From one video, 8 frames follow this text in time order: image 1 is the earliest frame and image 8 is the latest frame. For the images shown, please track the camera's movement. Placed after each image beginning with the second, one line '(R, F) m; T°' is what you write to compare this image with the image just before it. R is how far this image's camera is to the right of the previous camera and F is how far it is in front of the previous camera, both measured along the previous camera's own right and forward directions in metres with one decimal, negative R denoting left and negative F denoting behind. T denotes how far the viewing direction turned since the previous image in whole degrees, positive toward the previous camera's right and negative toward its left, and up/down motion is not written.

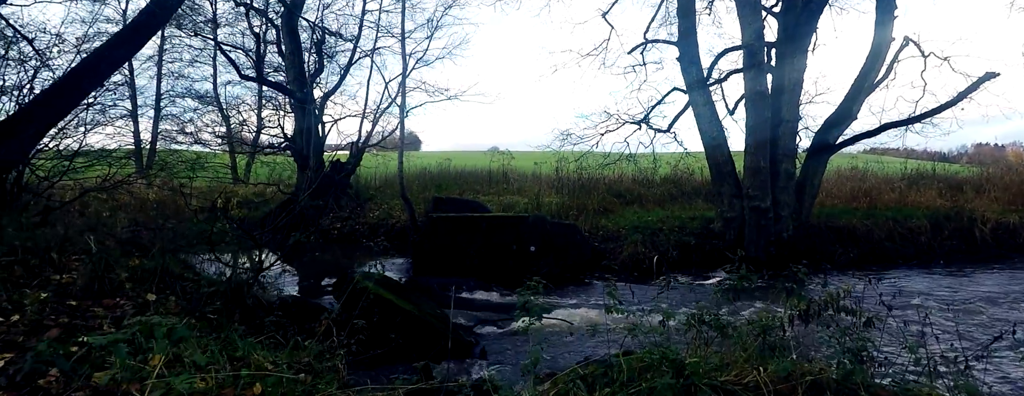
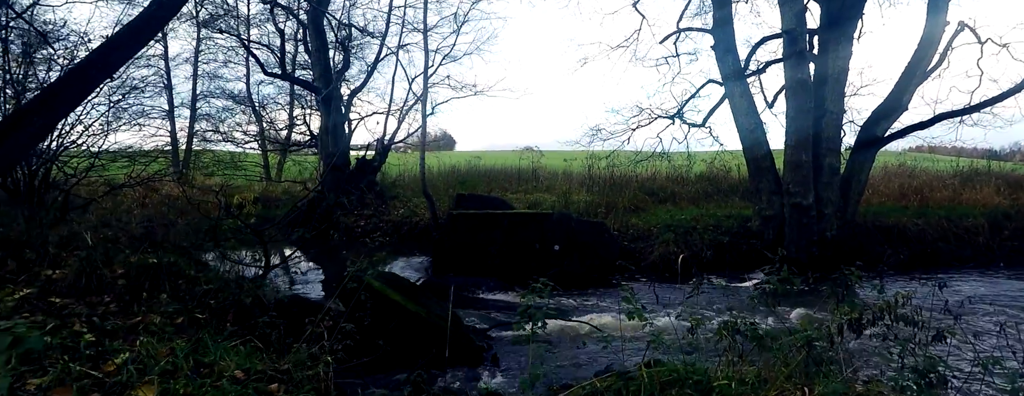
(+0.2, +0.4) m; -3°
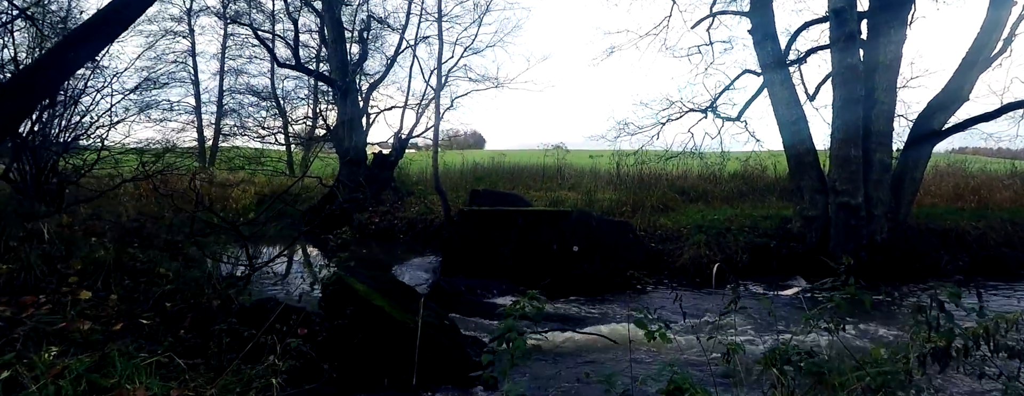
(+0.2, +0.7) m; -3°
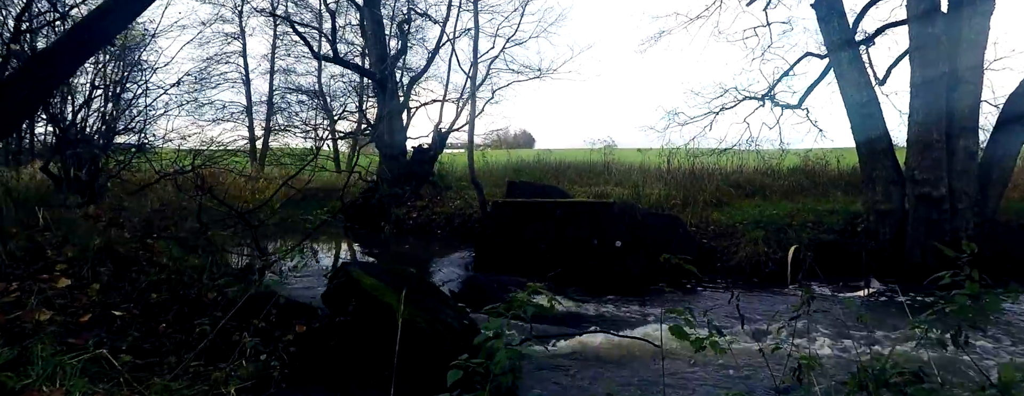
(+0.1, +0.5) m; -5°
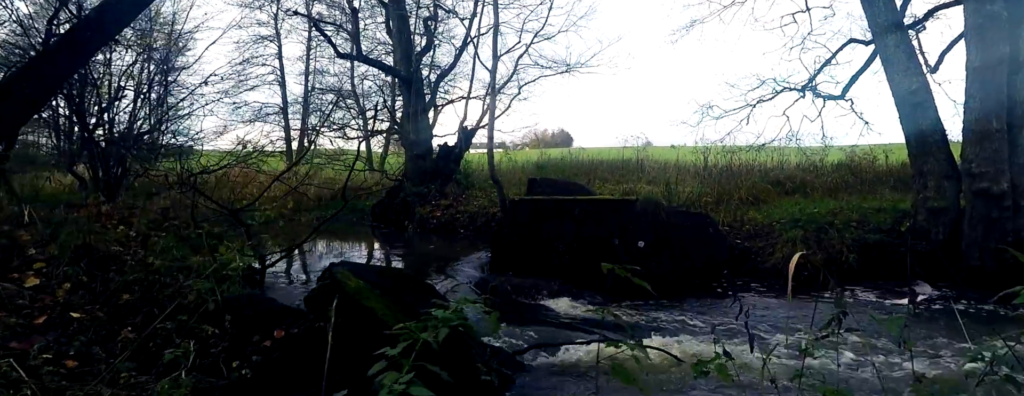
(+0.2, +0.3) m; -4°
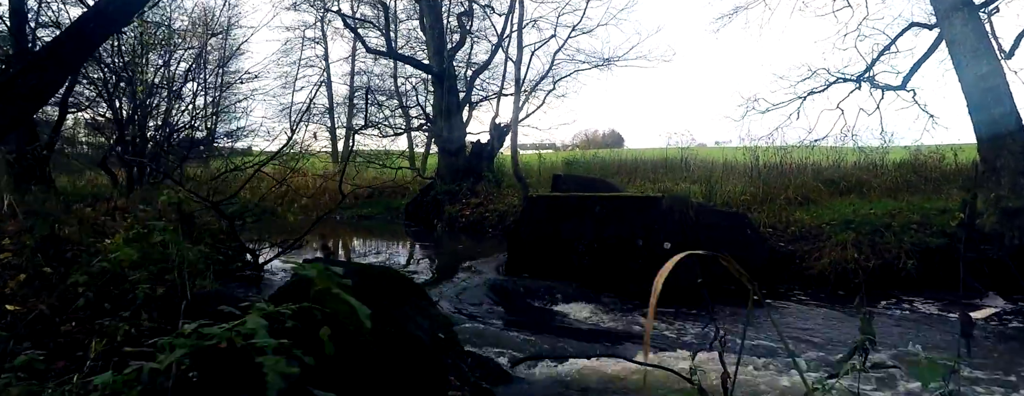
(+0.3, +0.4) m; -5°
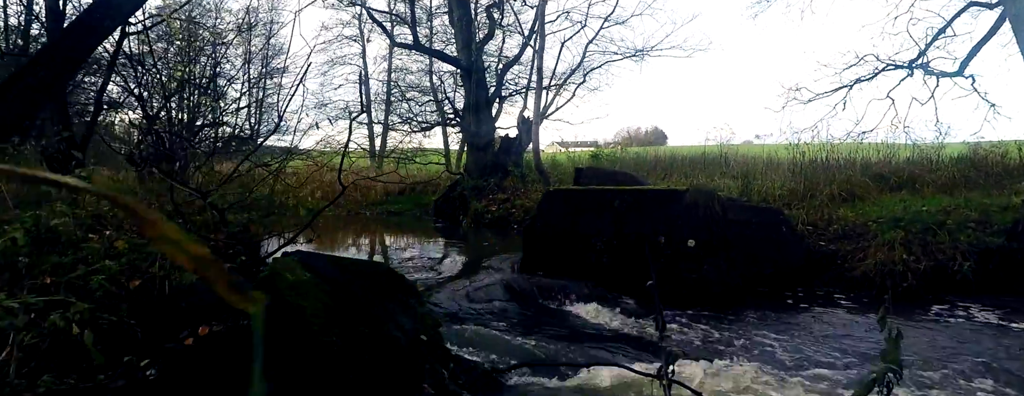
(+0.3, +0.3) m; -4°
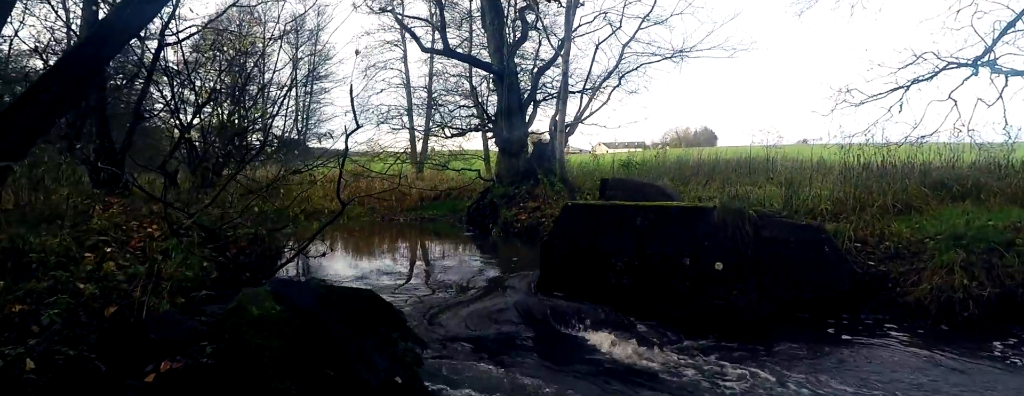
(+0.3, +0.3) m; -5°
